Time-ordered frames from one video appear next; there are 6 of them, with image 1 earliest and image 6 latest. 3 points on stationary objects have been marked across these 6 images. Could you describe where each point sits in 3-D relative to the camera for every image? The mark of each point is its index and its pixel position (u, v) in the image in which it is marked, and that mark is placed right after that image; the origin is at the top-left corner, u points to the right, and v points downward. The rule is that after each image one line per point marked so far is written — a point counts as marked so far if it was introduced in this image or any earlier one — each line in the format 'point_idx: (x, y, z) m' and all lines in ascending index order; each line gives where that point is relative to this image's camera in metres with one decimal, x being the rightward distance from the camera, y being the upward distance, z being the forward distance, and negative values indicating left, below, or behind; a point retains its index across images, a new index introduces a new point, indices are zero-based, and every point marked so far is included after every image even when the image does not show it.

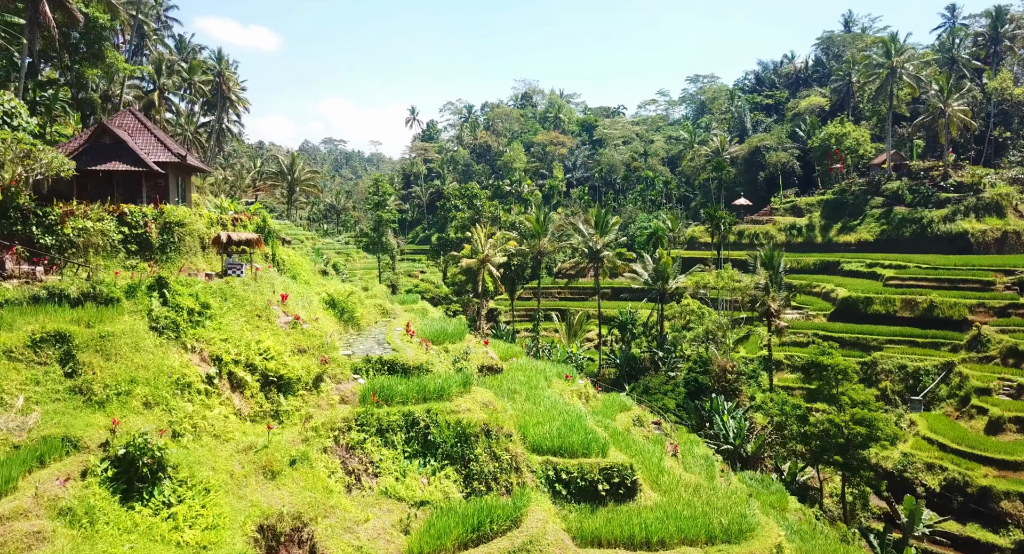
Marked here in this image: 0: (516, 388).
0: (+0.1, -2.8, +20.3) m
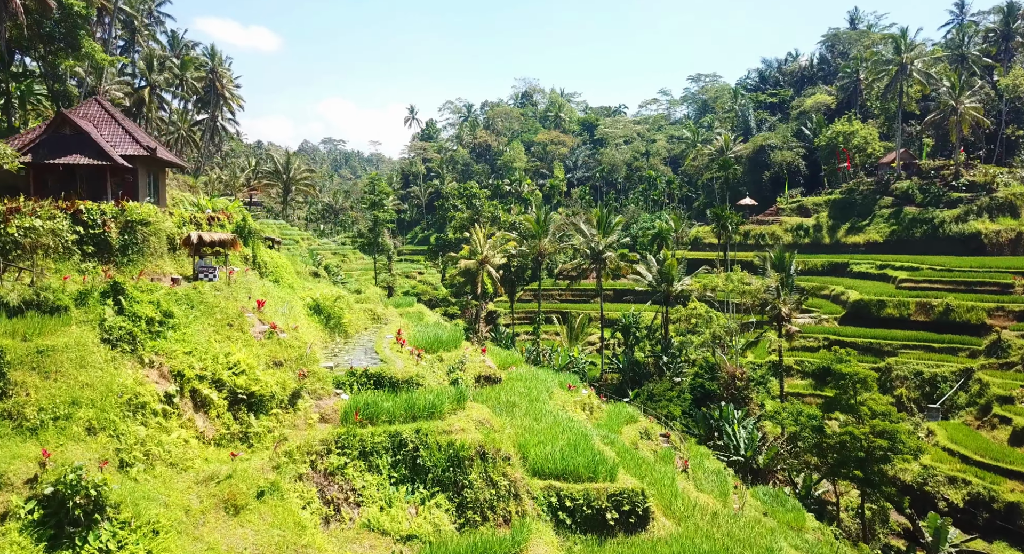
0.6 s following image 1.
0: (+0.1, -2.9, +18.8) m
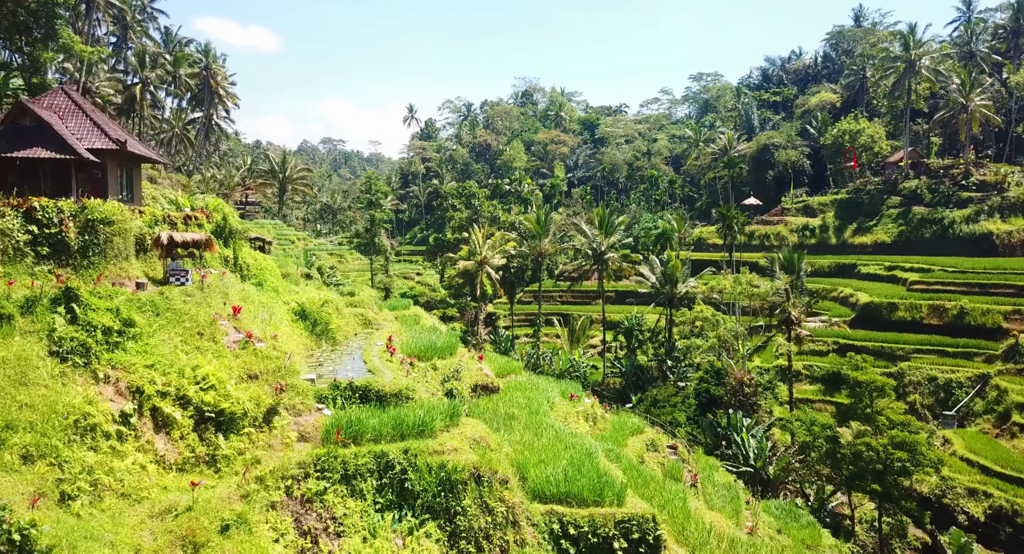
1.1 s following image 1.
0: (+0.1, -3.0, +17.5) m
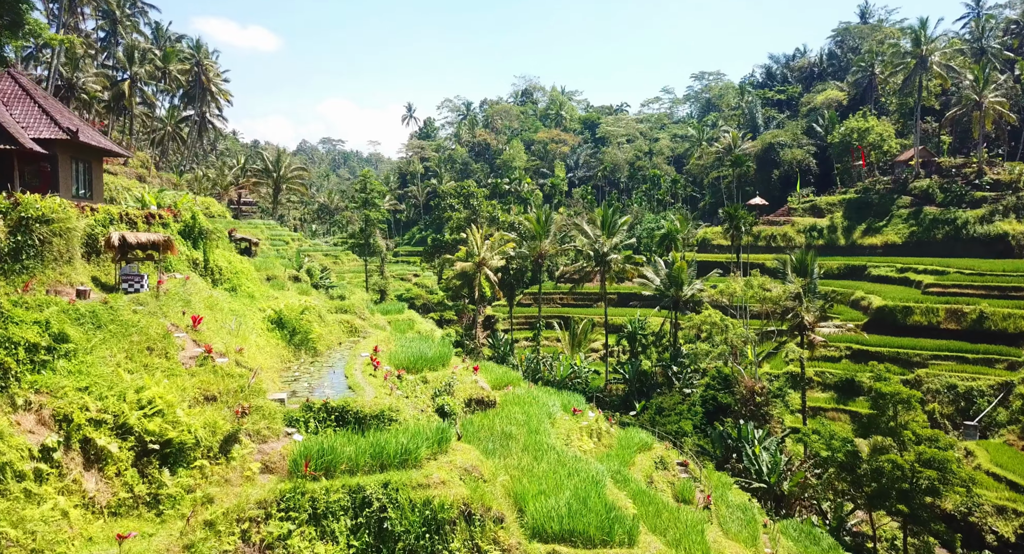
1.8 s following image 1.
0: (0.0, -3.0, +15.9) m
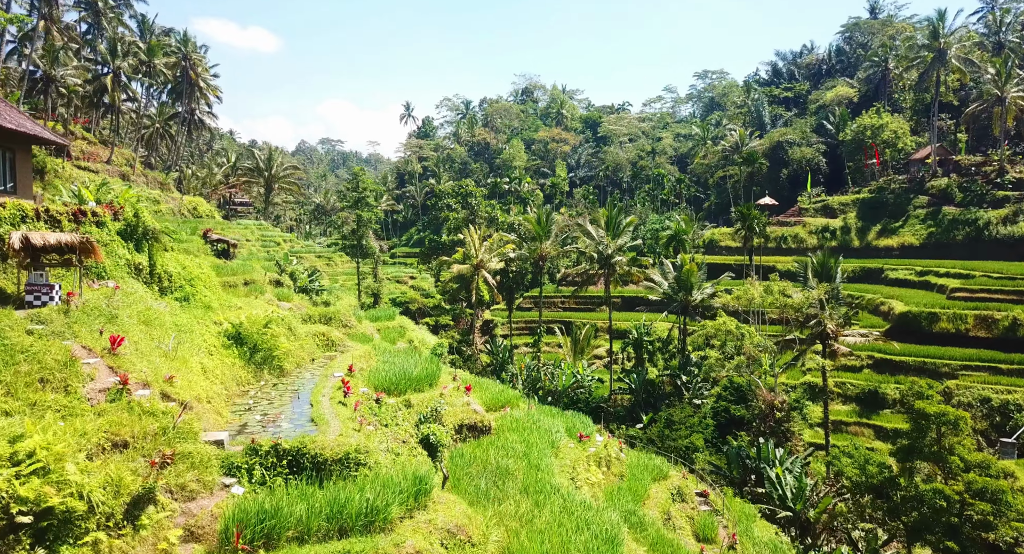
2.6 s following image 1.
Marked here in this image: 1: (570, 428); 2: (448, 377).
0: (0.0, -3.2, +13.5) m
1: (+1.3, -3.4, +18.2) m
2: (-1.5, -2.3, +18.7) m
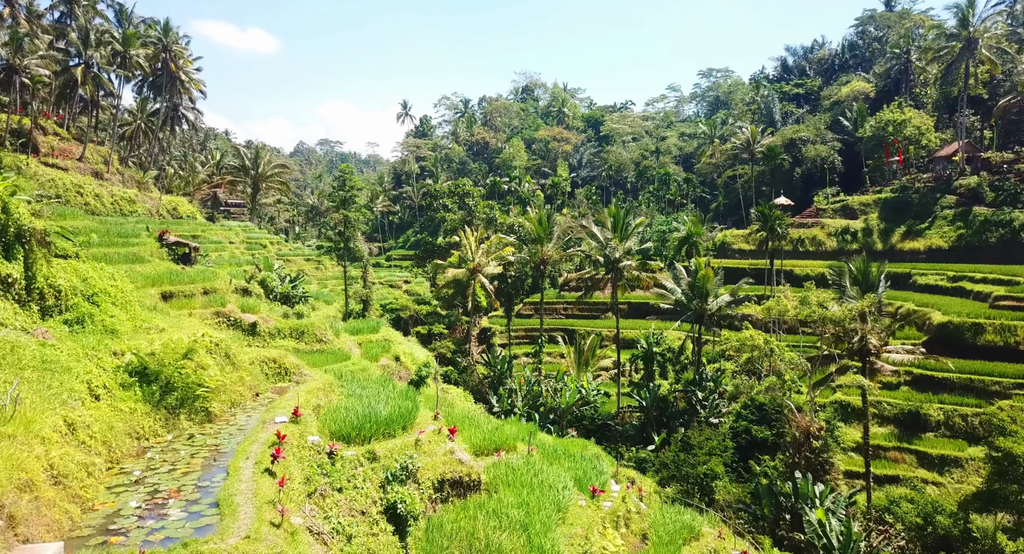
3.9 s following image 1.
0: (-0.1, -3.4, +10.0) m
1: (+1.3, -3.6, +14.8) m
2: (-1.5, -2.5, +15.2) m
